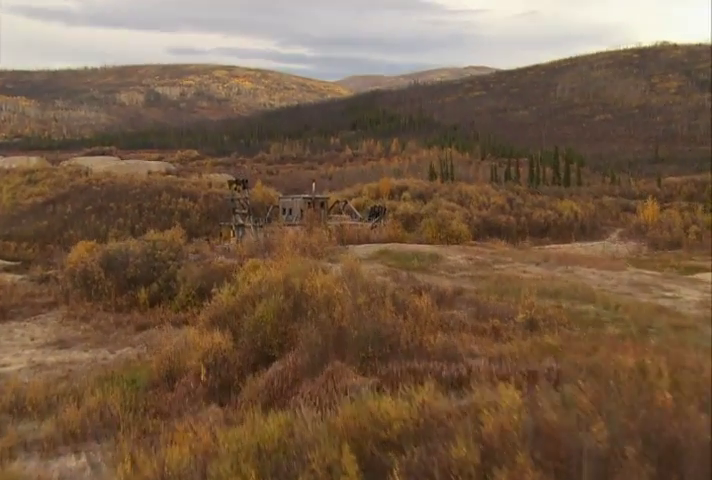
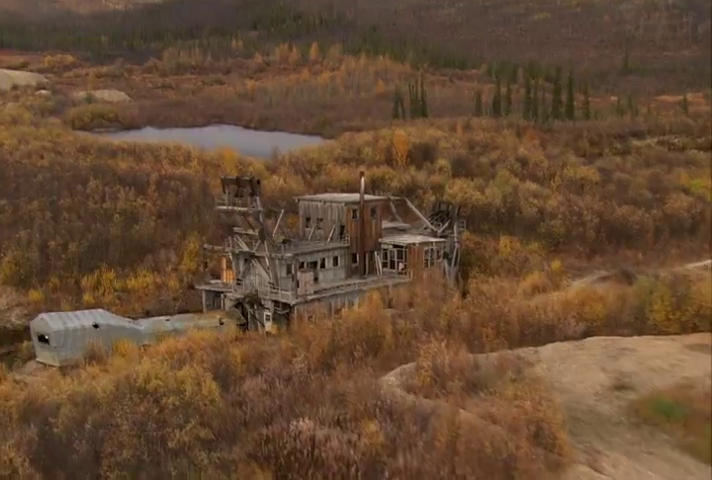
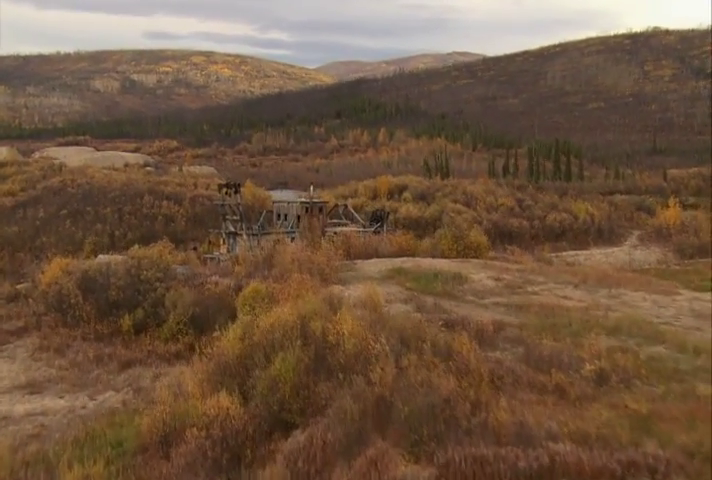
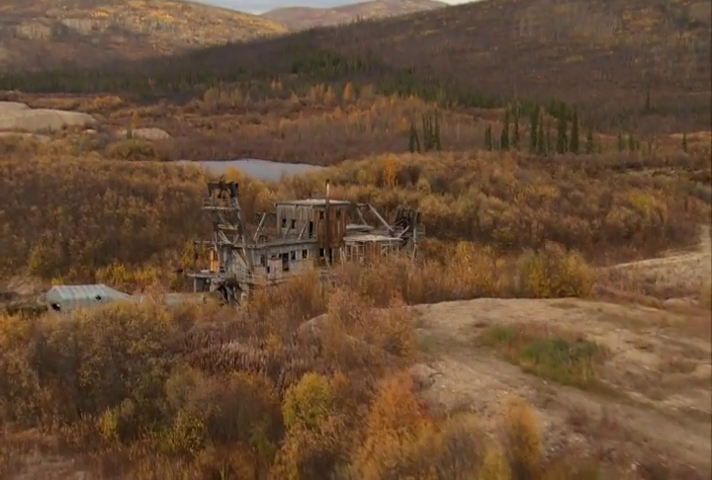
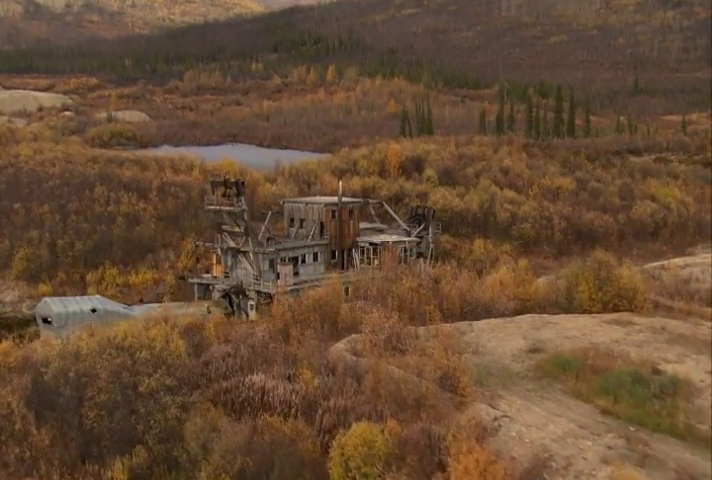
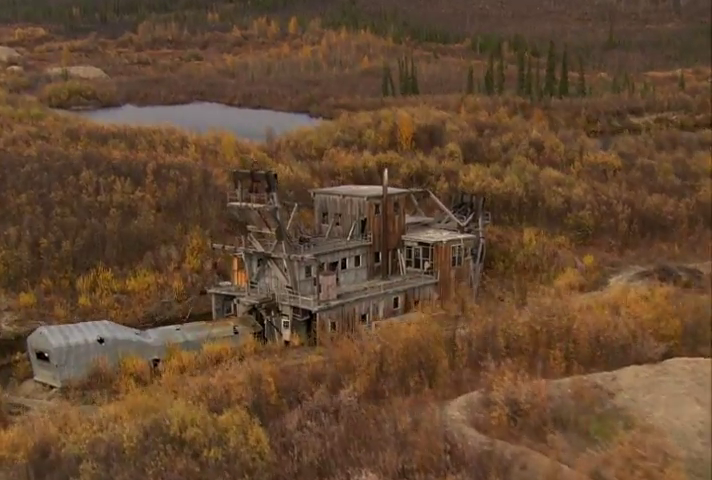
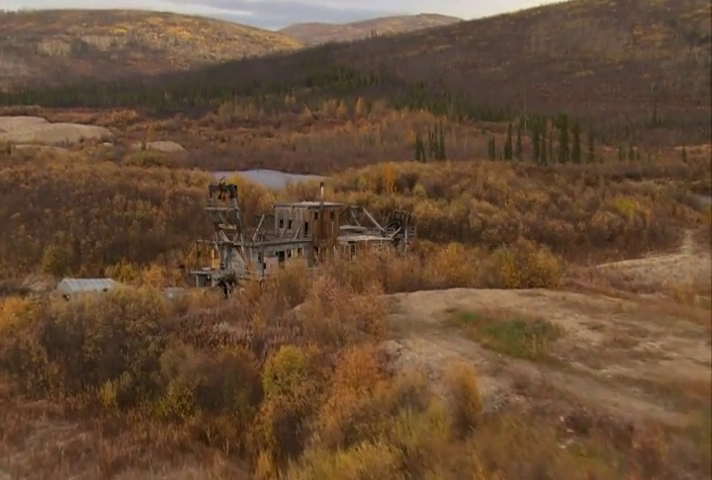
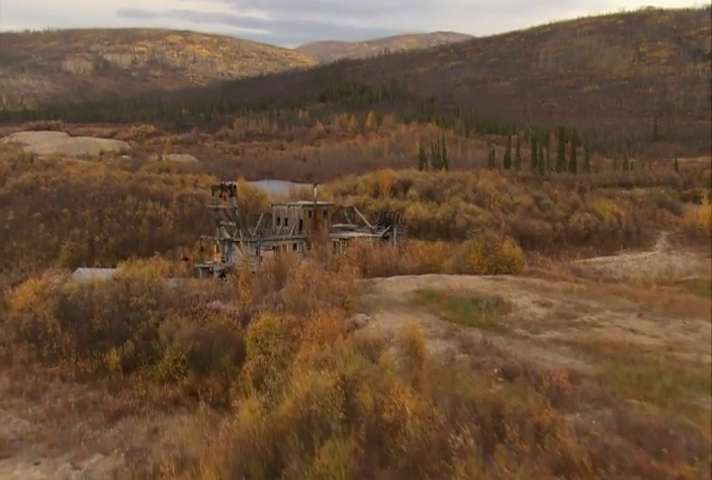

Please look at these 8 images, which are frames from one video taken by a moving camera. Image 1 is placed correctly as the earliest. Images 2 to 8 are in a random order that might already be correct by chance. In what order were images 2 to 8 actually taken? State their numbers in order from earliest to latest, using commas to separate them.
3, 8, 7, 4, 5, 2, 6
